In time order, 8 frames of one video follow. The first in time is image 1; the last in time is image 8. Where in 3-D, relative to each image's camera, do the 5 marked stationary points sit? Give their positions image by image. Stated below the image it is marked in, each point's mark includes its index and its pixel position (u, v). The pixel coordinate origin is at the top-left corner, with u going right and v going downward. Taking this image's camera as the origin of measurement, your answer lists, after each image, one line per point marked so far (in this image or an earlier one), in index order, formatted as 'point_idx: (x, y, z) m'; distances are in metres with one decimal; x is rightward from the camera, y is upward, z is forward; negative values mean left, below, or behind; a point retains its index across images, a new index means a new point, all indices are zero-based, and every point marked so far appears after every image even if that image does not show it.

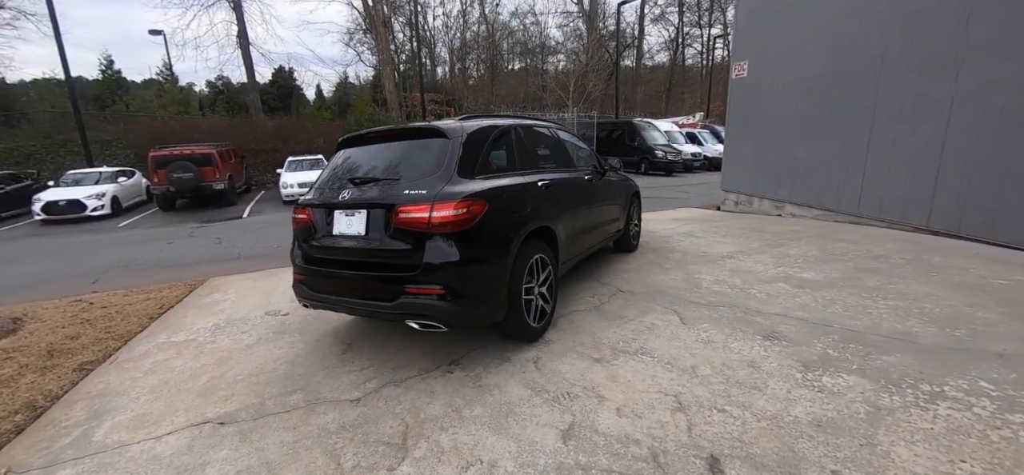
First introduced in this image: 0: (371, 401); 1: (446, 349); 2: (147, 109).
0: (-0.8, -1.0, +2.6) m
1: (-0.5, -0.8, +3.1) m
2: (-14.8, +5.1, +17.5) m
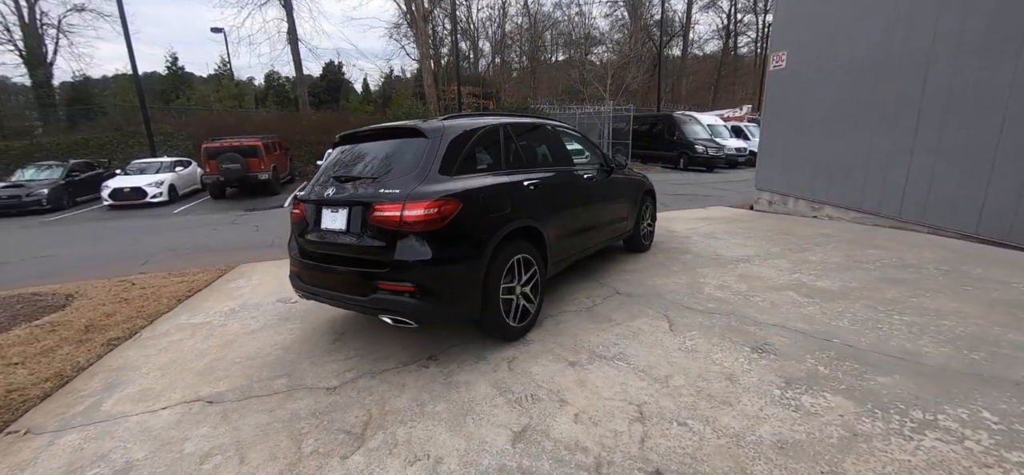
0: (-1.0, -1.0, +2.7) m
1: (-0.6, -0.8, +3.2) m
2: (-13.3, +5.7, +18.9) m
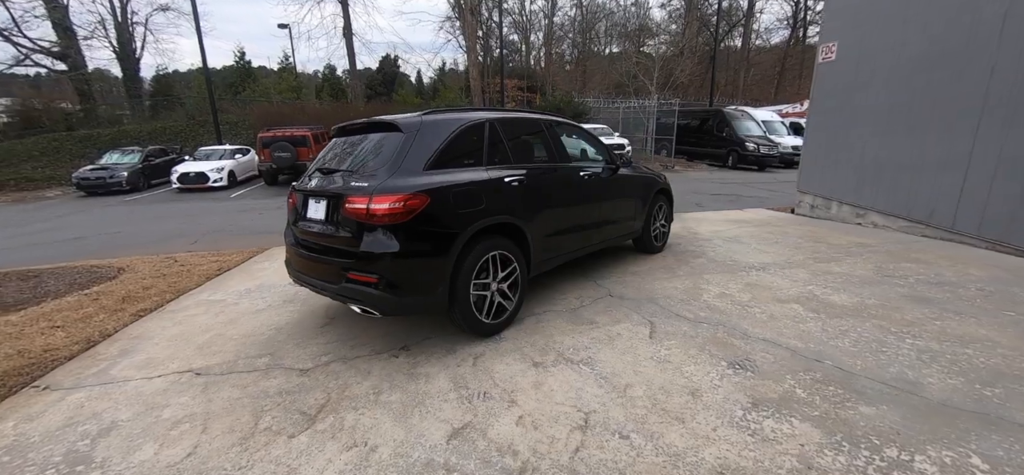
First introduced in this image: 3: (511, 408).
0: (-1.3, -0.9, +2.9) m
1: (-0.8, -0.7, +3.3) m
2: (-11.2, +6.5, +20.2) m
3: (0.0, -0.9, +2.4) m
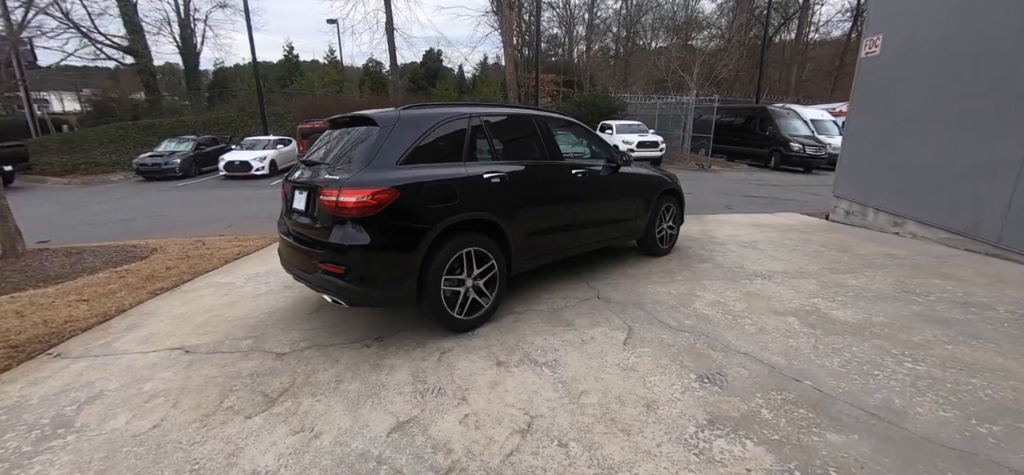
0: (-1.5, -0.8, +3.0) m
1: (-1.0, -0.7, +3.4) m
2: (-9.5, +7.1, +21.1) m
3: (-0.3, -0.9, +2.4) m
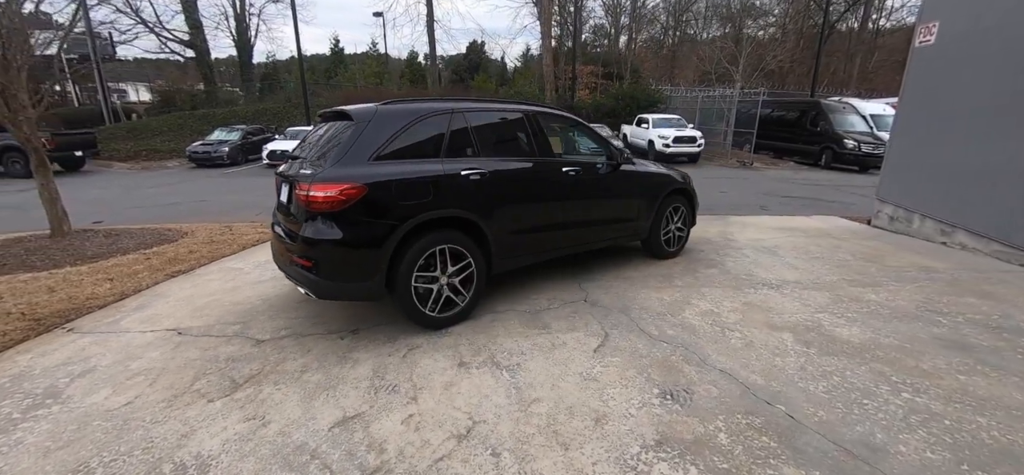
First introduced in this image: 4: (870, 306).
0: (-1.7, -0.8, +3.1) m
1: (-1.2, -0.6, +3.4) m
2: (-7.6, +7.8, +21.7) m
3: (-0.6, -0.9, +2.4) m
4: (+2.8, -0.5, +3.4) m
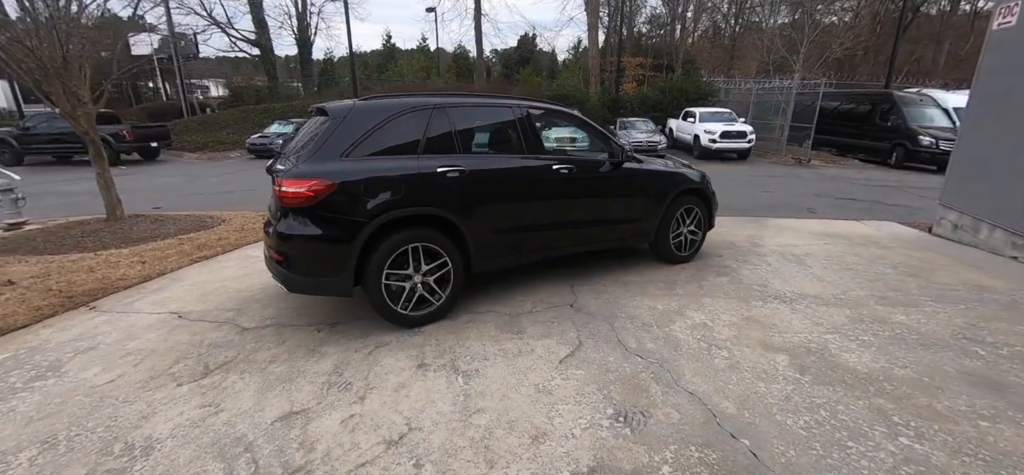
0: (-1.9, -0.7, +3.2) m
1: (-1.3, -0.6, +3.4) m
2: (-5.2, +8.2, +22.3) m
3: (-0.9, -0.9, +2.4) m
4: (+2.6, -0.6, +2.9) m
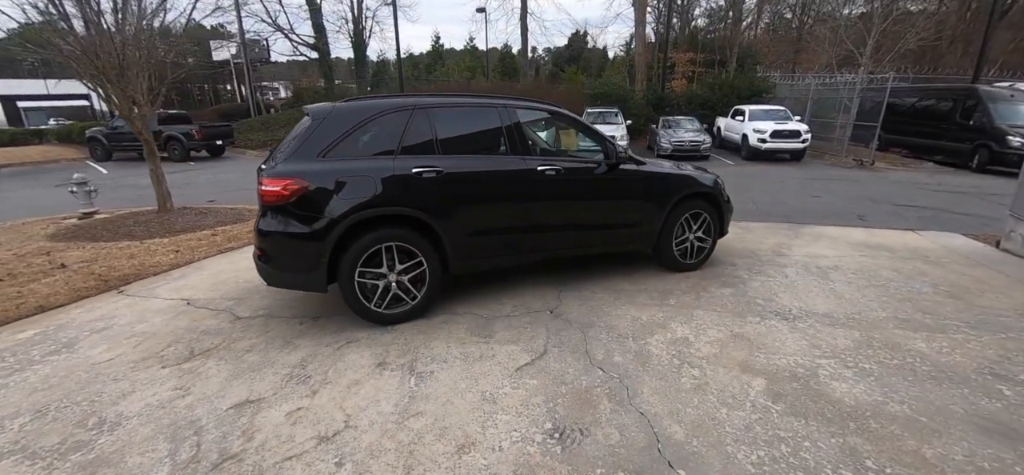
0: (-2.1, -0.7, +3.4) m
1: (-1.5, -0.6, +3.5) m
2: (-2.7, +8.4, +22.7) m
3: (-1.2, -0.9, +2.4) m
4: (+2.3, -0.7, +2.6) m
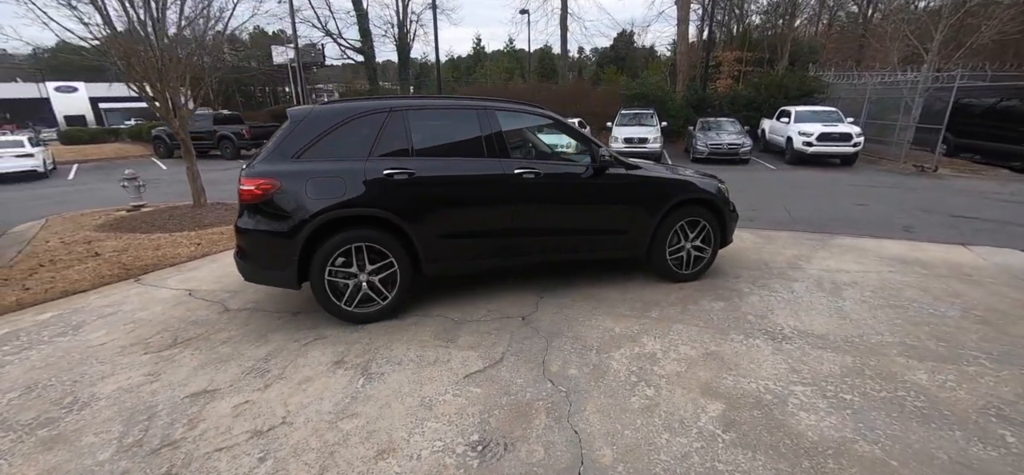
0: (-2.3, -0.6, +3.5) m
1: (-1.7, -0.5, +3.6) m
2: (-0.7, +8.4, +22.8) m
3: (-1.5, -0.9, +2.5) m
4: (+2.0, -0.8, +2.3) m
